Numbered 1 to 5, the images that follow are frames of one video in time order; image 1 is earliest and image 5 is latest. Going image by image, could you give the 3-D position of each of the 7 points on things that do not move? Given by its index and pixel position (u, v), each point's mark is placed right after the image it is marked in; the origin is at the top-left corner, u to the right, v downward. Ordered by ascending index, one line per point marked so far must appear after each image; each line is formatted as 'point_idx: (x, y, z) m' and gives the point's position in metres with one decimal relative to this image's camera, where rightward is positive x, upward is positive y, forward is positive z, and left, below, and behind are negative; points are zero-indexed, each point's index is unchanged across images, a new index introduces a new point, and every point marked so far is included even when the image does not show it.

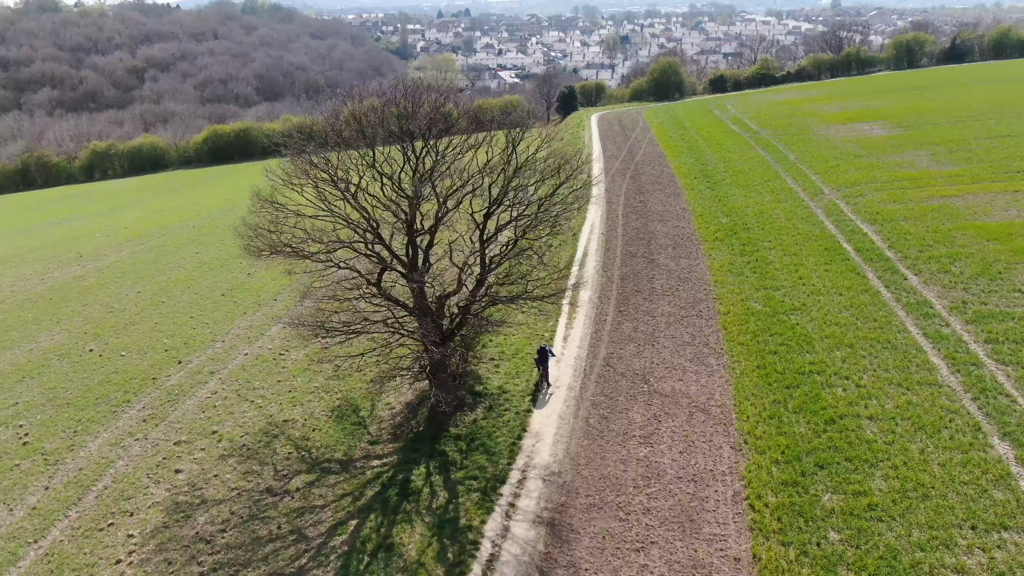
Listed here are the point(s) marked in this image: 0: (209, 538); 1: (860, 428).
0: (-6.2, -5.1, +15.9) m
1: (+8.2, -3.3, +18.4) m
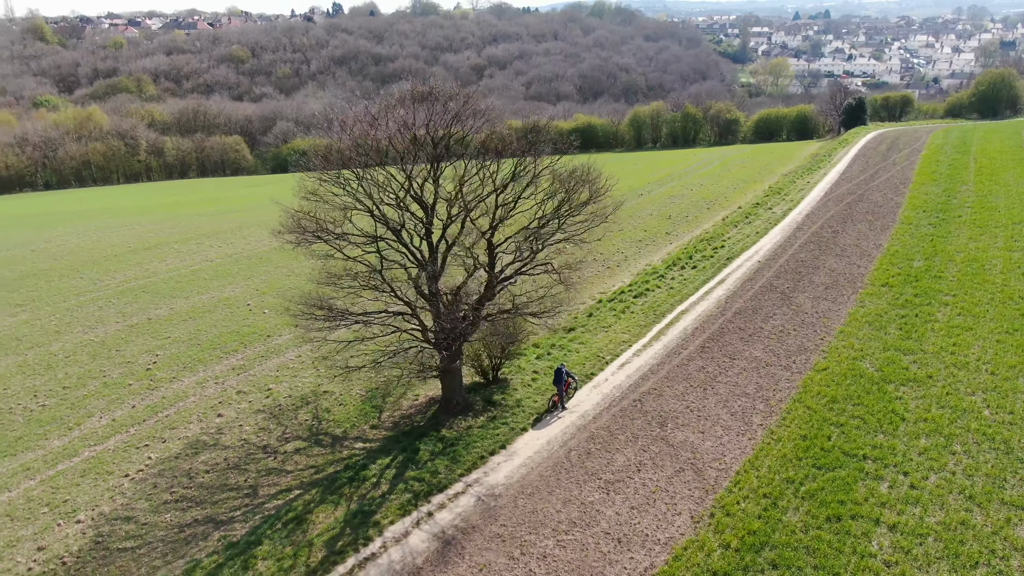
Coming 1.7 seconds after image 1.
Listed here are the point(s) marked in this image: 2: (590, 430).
0: (-7.5, -4.4, +18.4) m
1: (+6.8, -4.7, +14.8) m
2: (+1.9, -3.5, +19.0) m
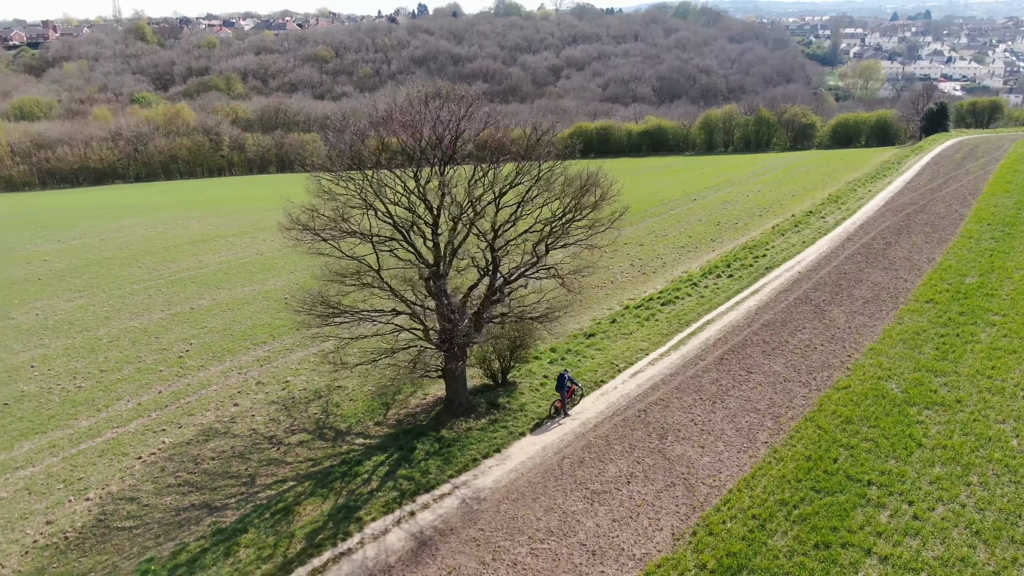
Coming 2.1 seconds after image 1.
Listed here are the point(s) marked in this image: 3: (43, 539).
0: (-7.6, -4.2, +19.1) m
1: (+6.2, -5.0, +14.1) m
2: (+1.8, -3.6, +18.7) m
3: (-9.9, -5.3, +16.5) m
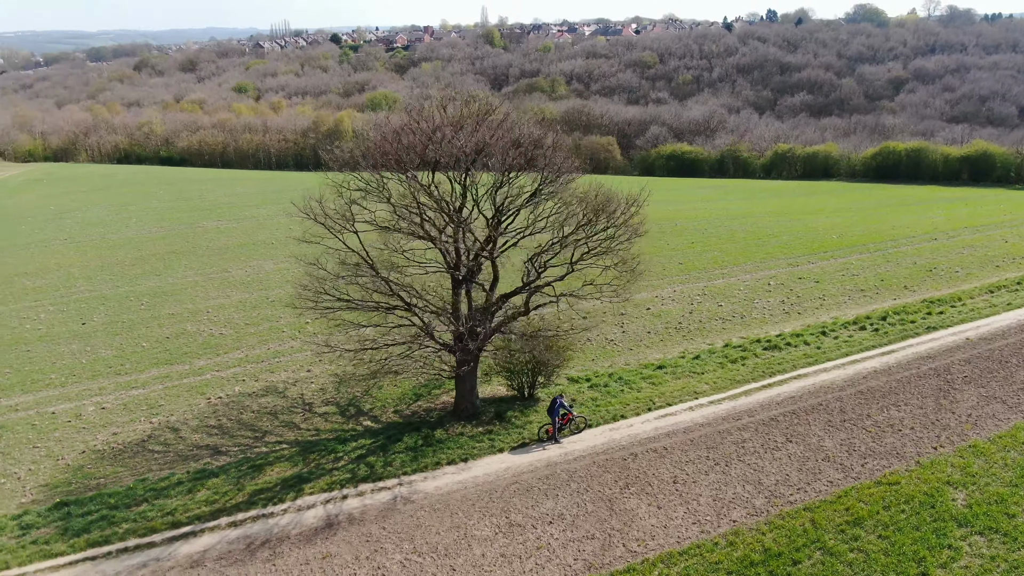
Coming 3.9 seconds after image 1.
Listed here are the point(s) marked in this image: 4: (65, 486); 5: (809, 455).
0: (-7.5, -3.5, +21.8) m
1: (+2.9, -5.9, +11.7) m
2: (+1.0, -4.1, +17.6) m
3: (-10.8, -4.1, +20.4) m
4: (-10.5, -4.7, +18.4) m
5: (+6.8, -3.7, +17.6) m
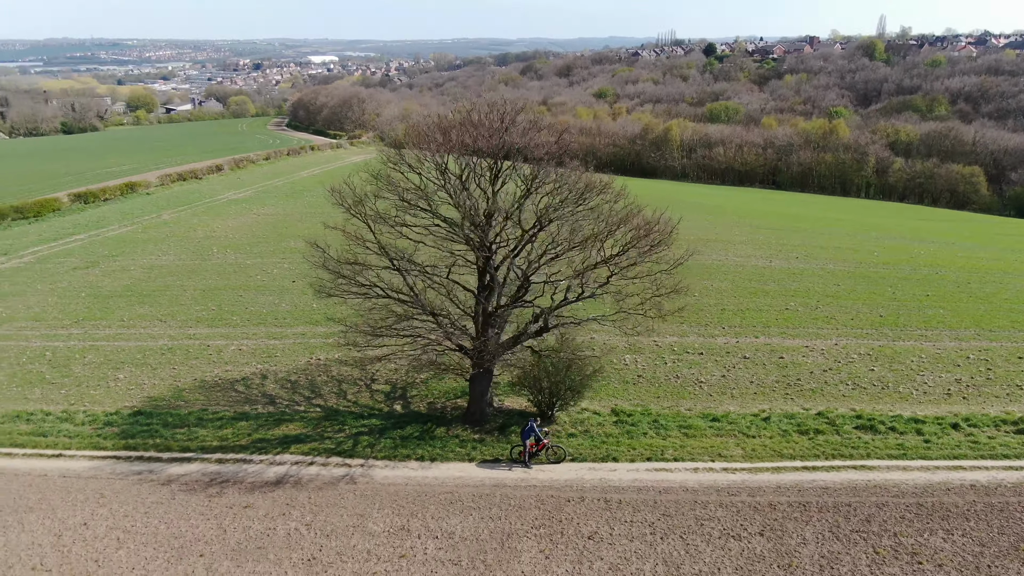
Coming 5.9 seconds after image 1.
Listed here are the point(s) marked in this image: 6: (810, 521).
0: (-5.9, -2.7, +24.4) m
1: (-1.5, -6.2, +10.8) m
2: (-0.3, -4.4, +17.0) m
3: (-9.5, -2.8, +24.6) m
4: (-10.3, -3.3, +22.8) m
5: (+4.9, -4.9, +14.3) m
6: (+6.3, -4.6, +15.2) m
